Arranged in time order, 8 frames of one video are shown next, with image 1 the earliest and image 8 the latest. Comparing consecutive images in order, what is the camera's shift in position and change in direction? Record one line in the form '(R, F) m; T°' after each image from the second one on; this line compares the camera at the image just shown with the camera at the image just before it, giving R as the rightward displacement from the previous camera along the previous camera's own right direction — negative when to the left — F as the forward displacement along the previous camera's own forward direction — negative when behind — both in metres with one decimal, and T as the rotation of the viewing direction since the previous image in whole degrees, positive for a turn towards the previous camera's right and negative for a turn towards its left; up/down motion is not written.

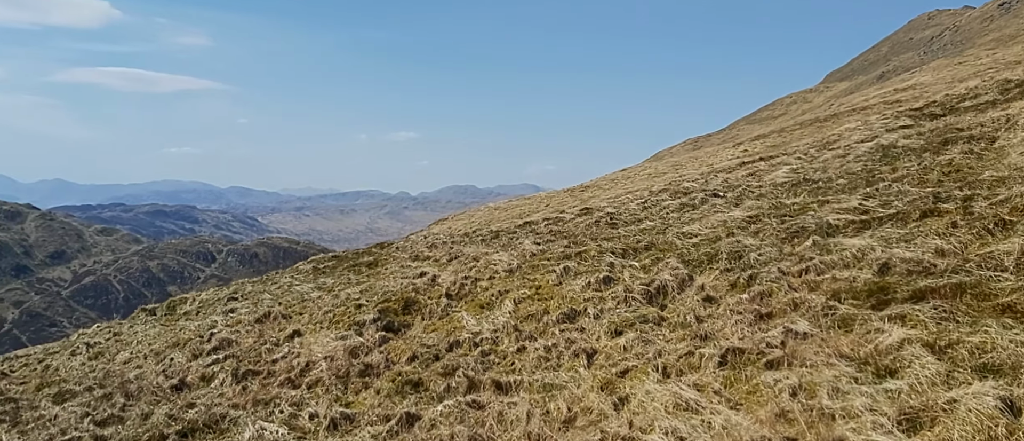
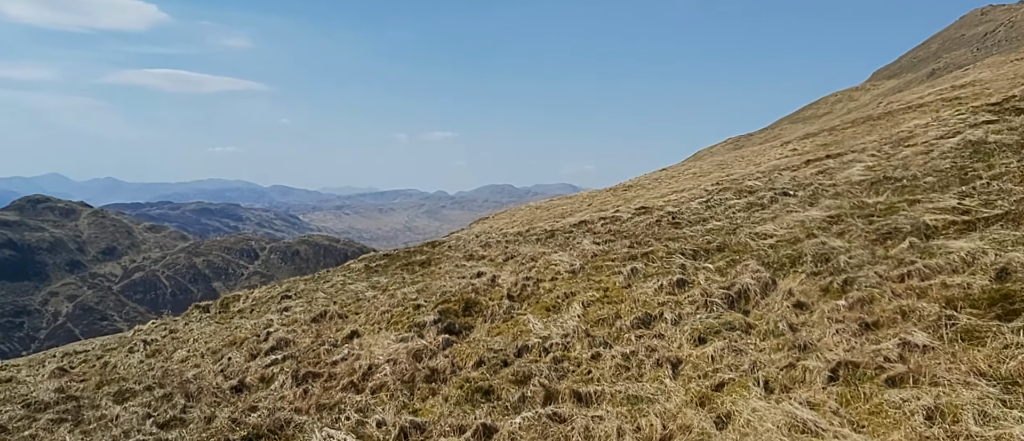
(-0.8, +1.1) m; -3°
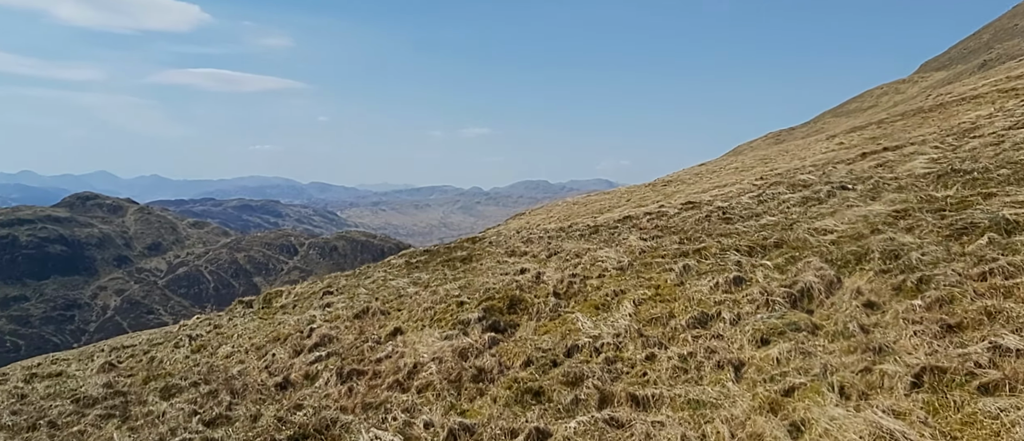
(-0.3, +0.8) m; -3°
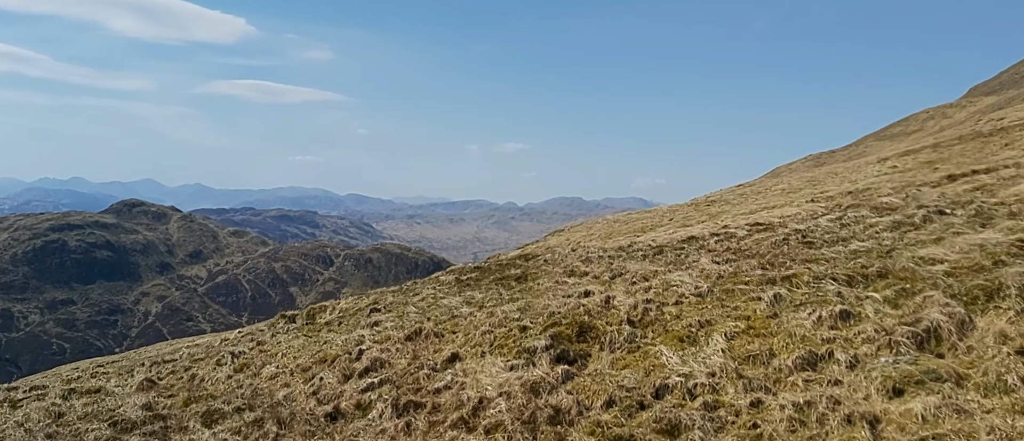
(-1.0, +2.0) m; -2°
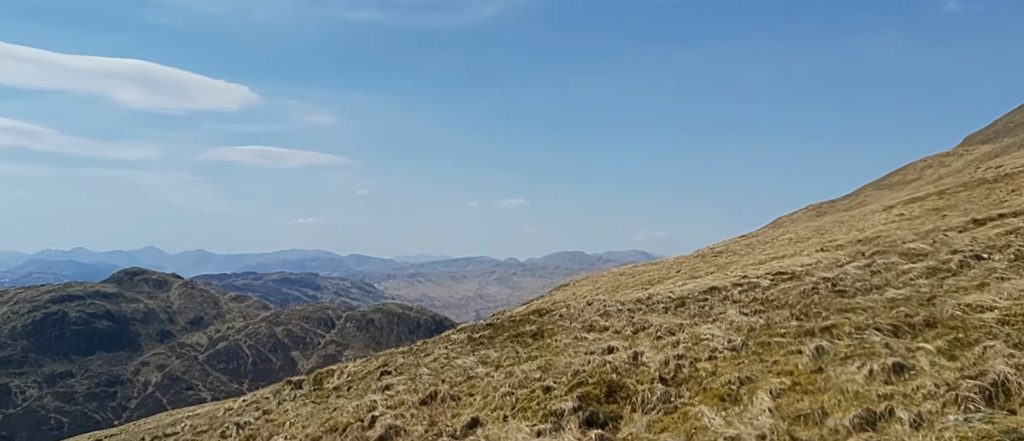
(-0.5, +1.1) m; 0°
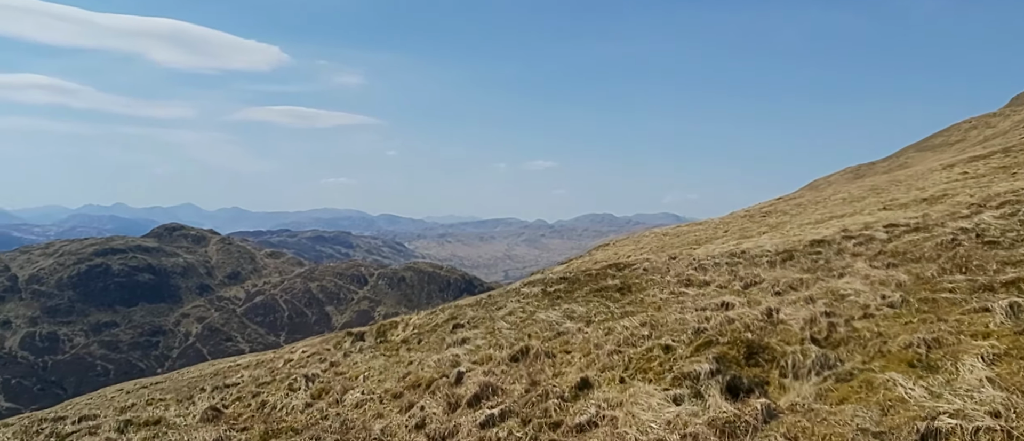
(-2.1, +3.2) m; -2°
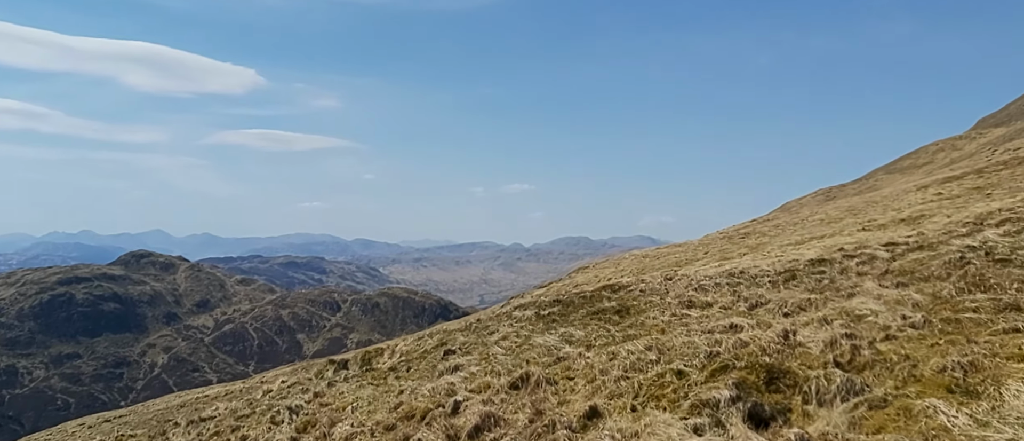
(-0.6, +1.0) m; +2°
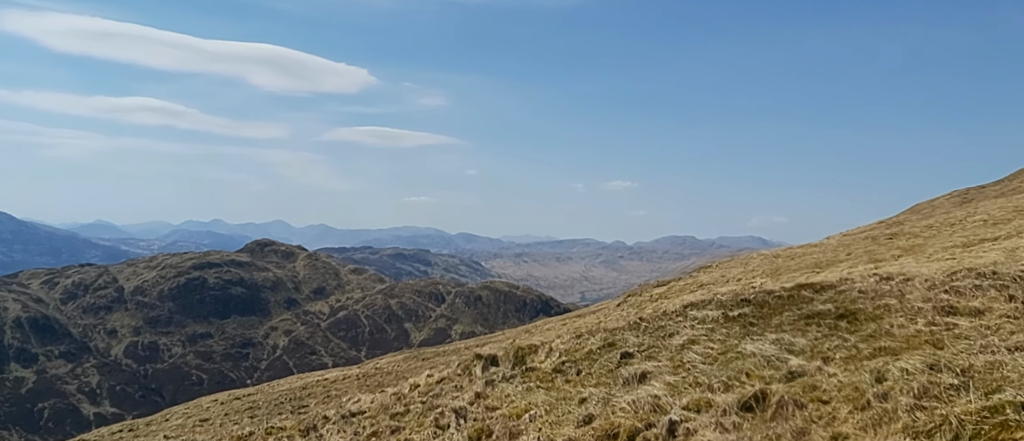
(-2.8, +4.8) m; -8°
